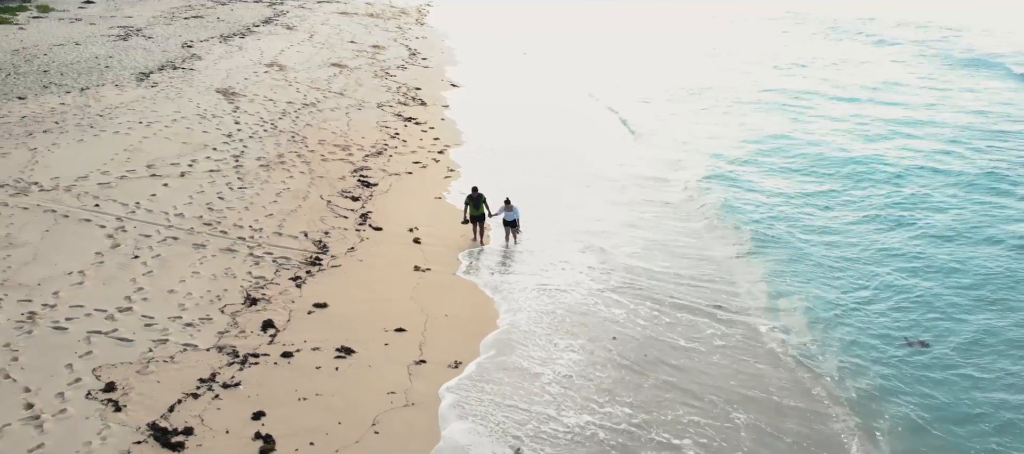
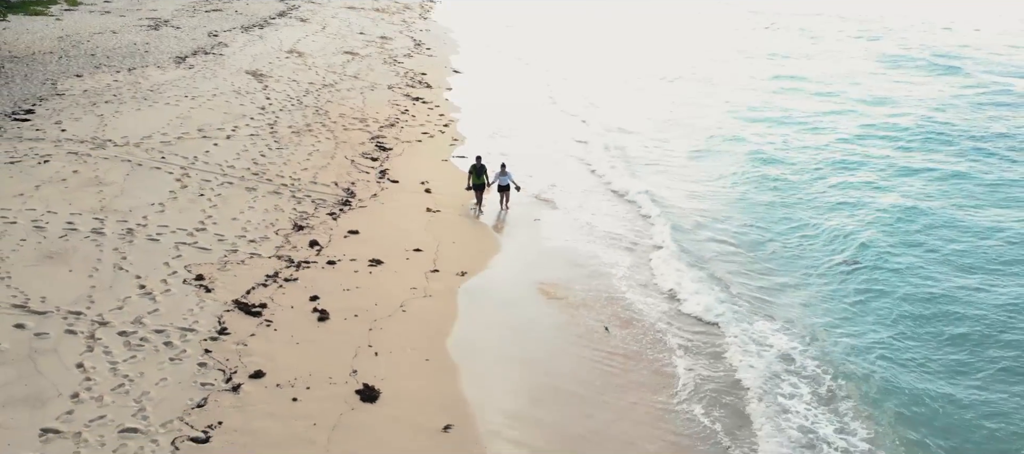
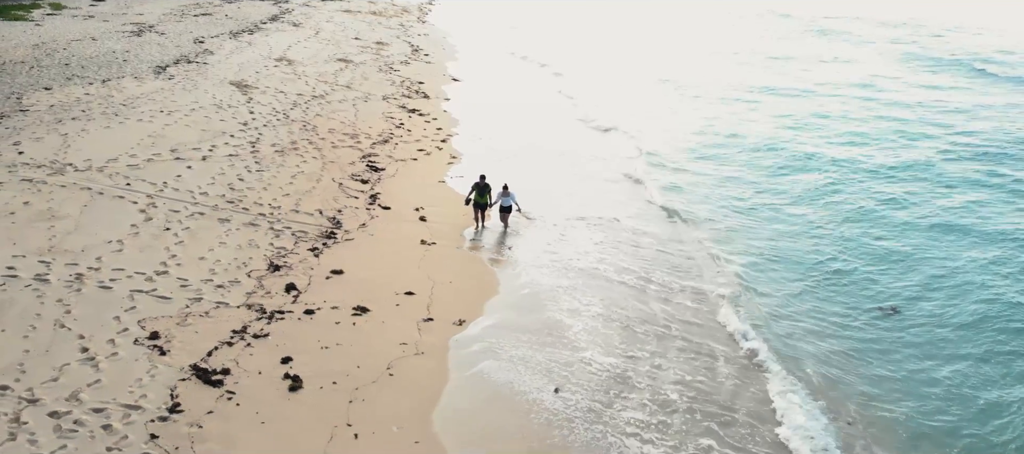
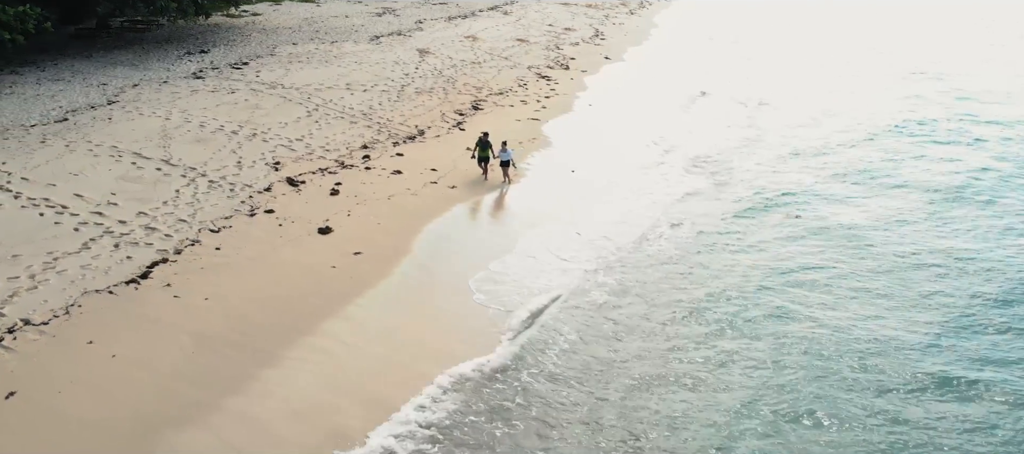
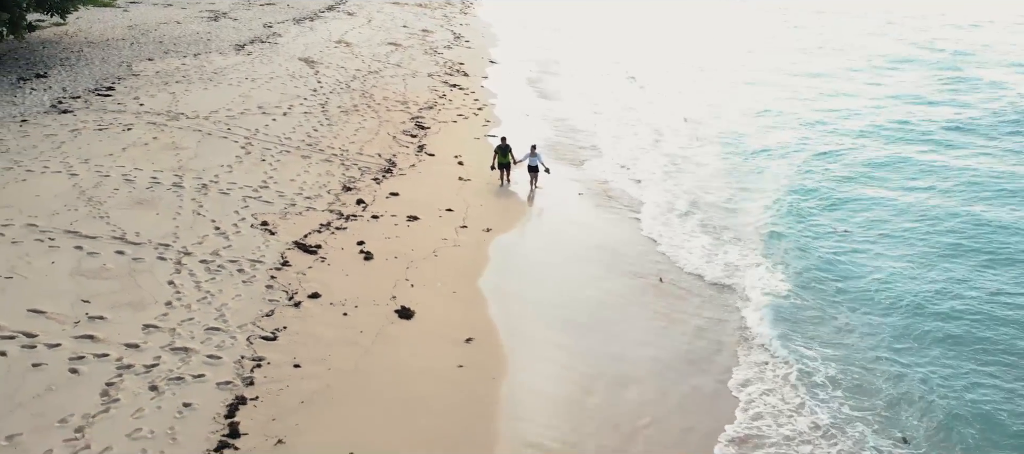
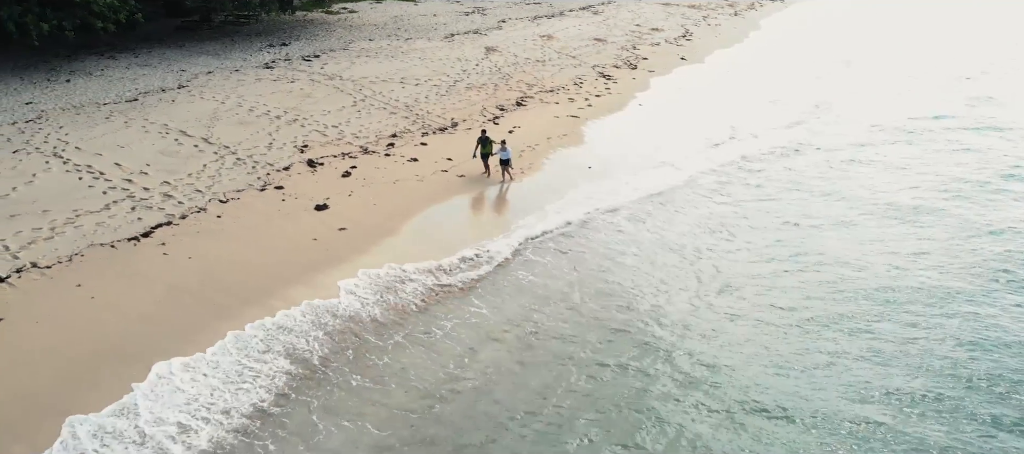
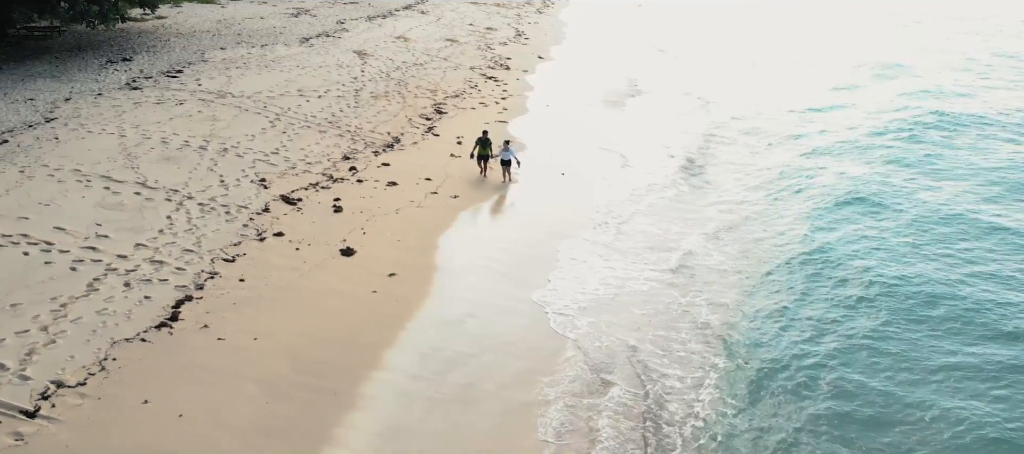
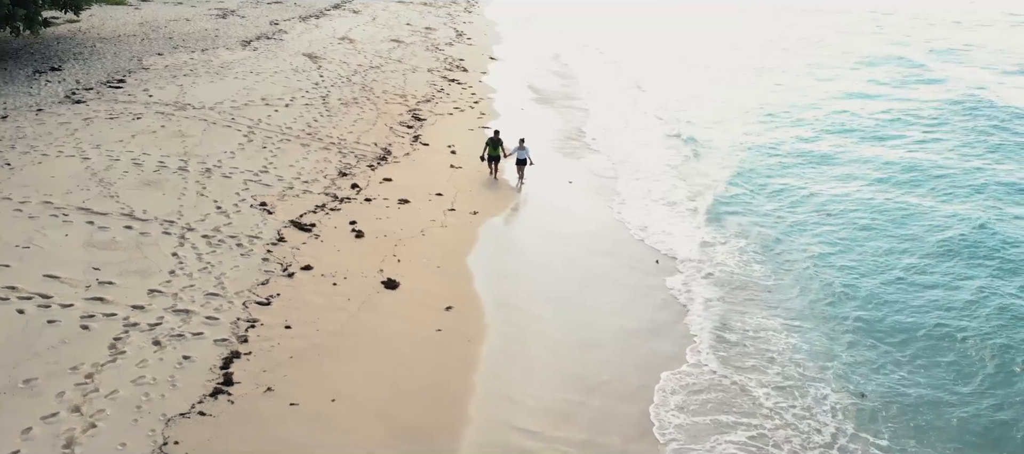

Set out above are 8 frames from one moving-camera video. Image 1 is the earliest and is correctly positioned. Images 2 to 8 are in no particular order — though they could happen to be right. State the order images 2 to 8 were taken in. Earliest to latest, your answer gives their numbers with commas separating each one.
3, 2, 5, 8, 7, 4, 6
